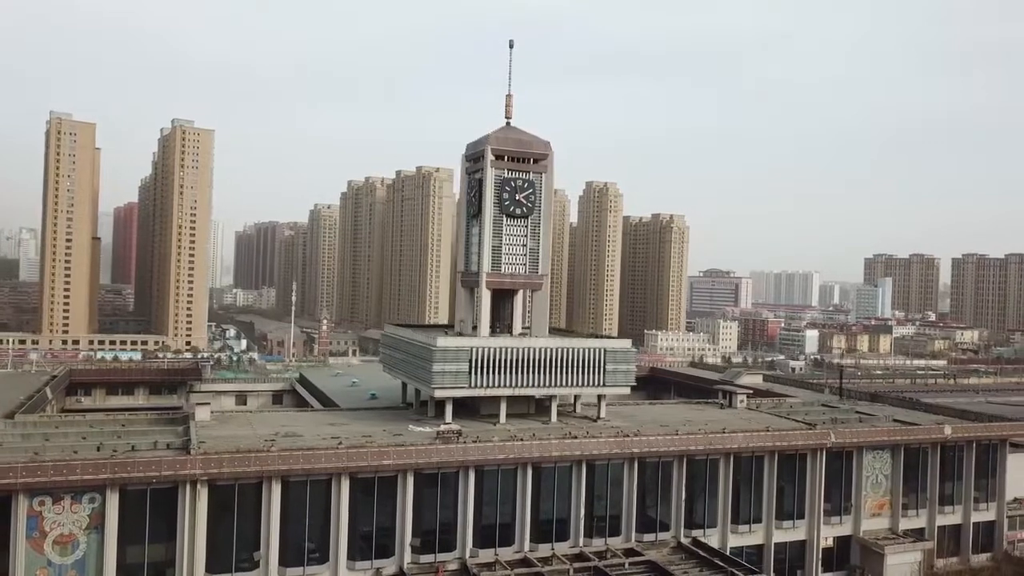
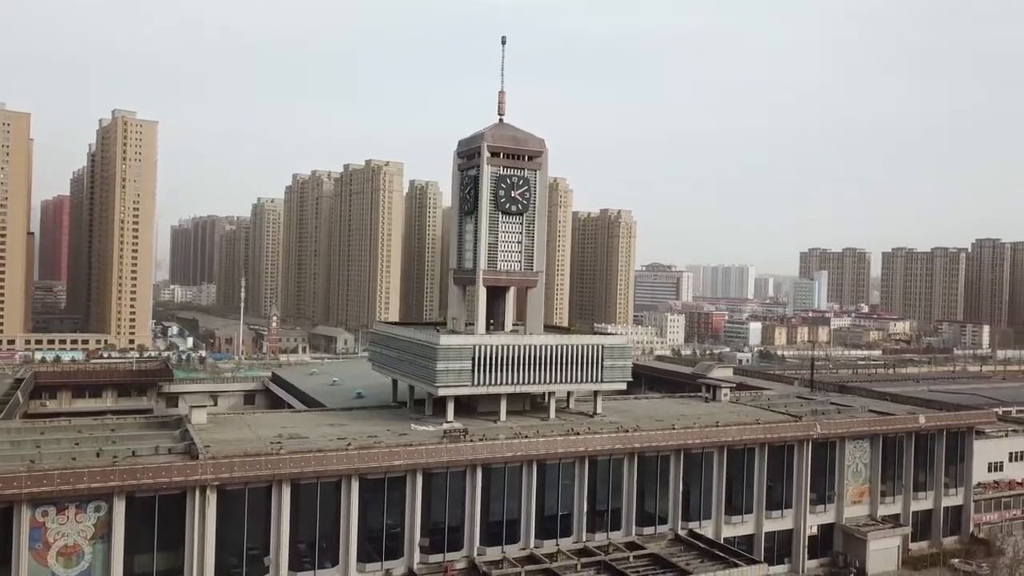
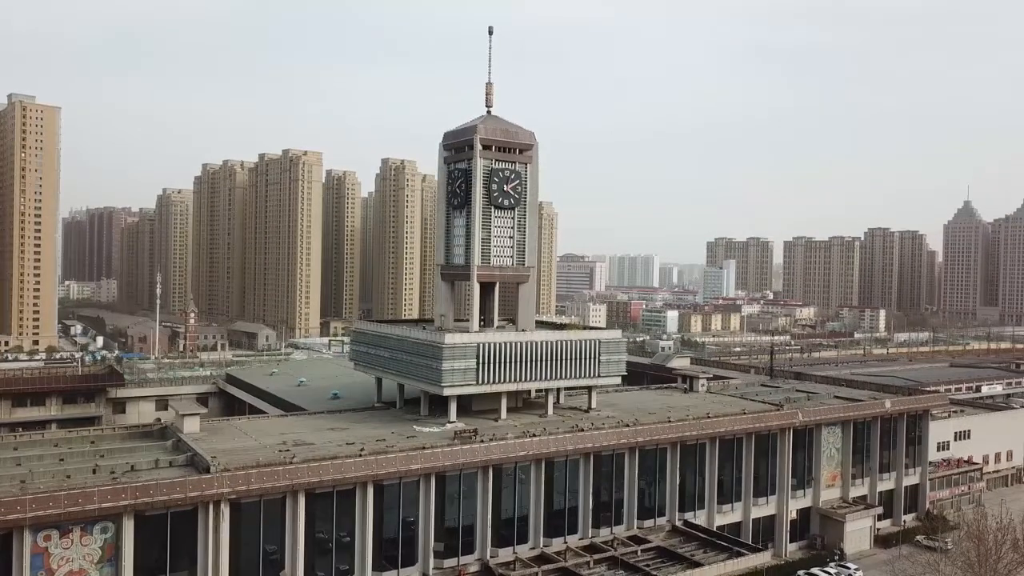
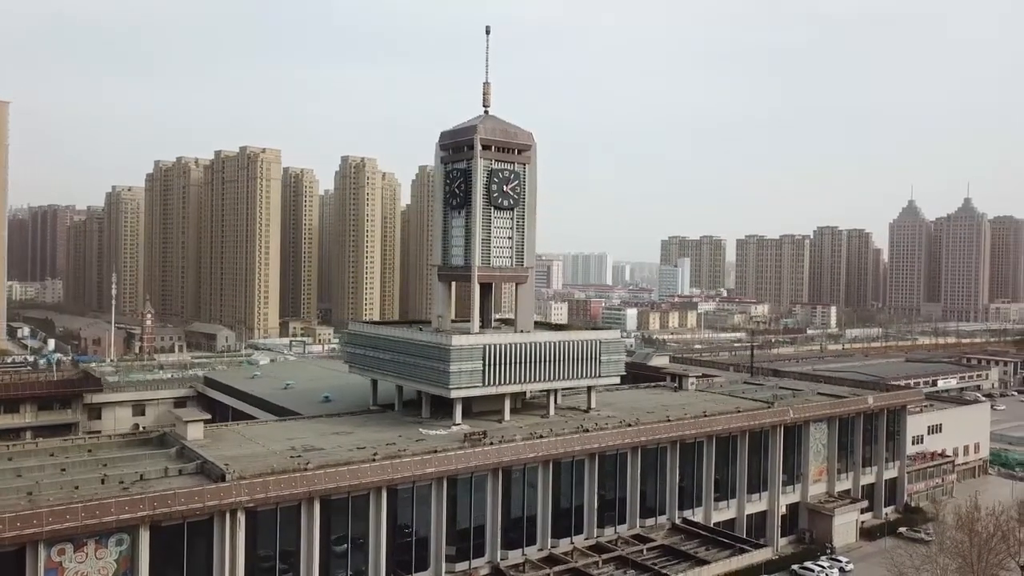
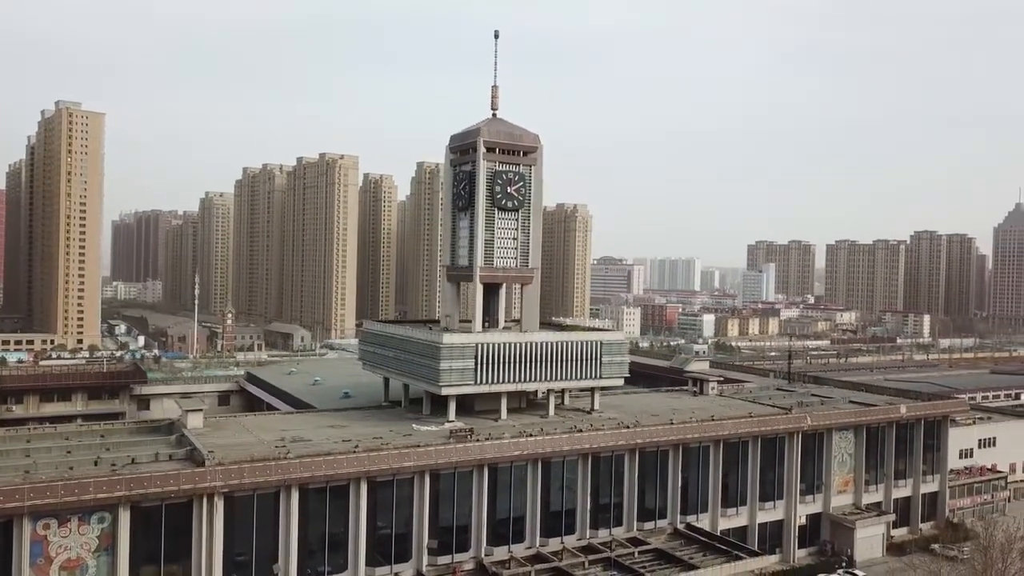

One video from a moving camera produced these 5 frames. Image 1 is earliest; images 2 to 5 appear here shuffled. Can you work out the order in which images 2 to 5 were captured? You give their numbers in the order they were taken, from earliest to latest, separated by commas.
2, 5, 3, 4
